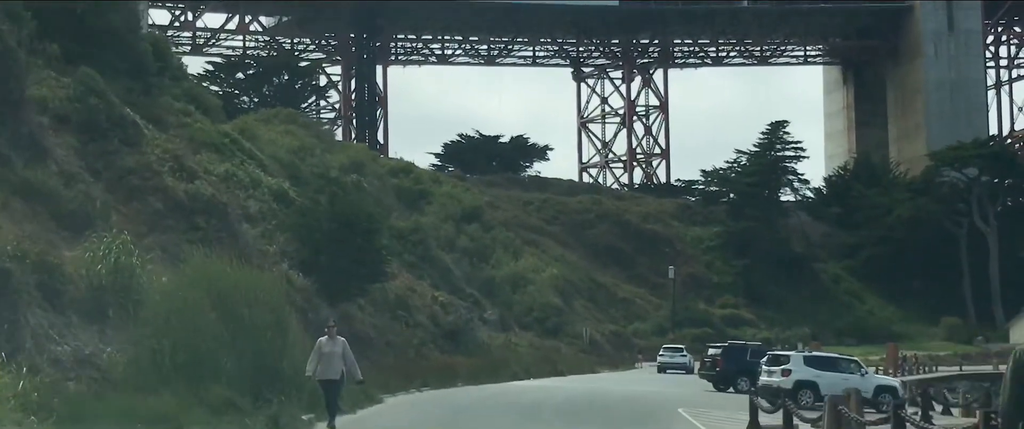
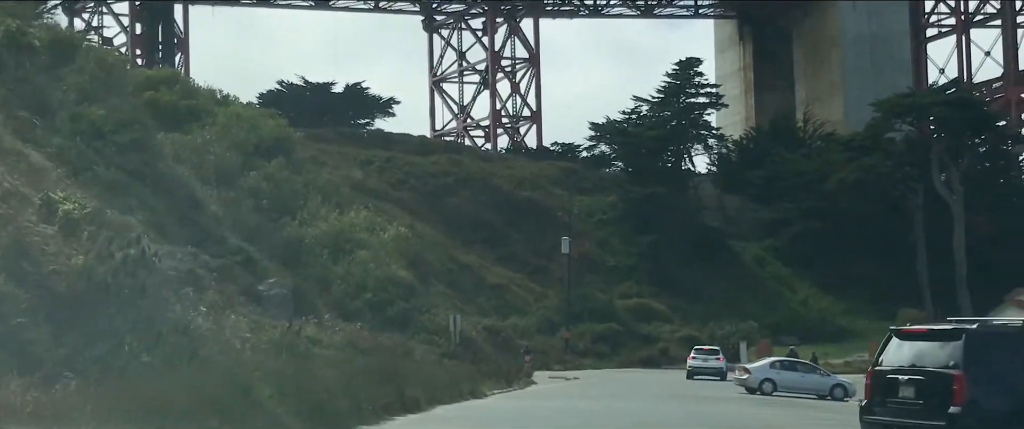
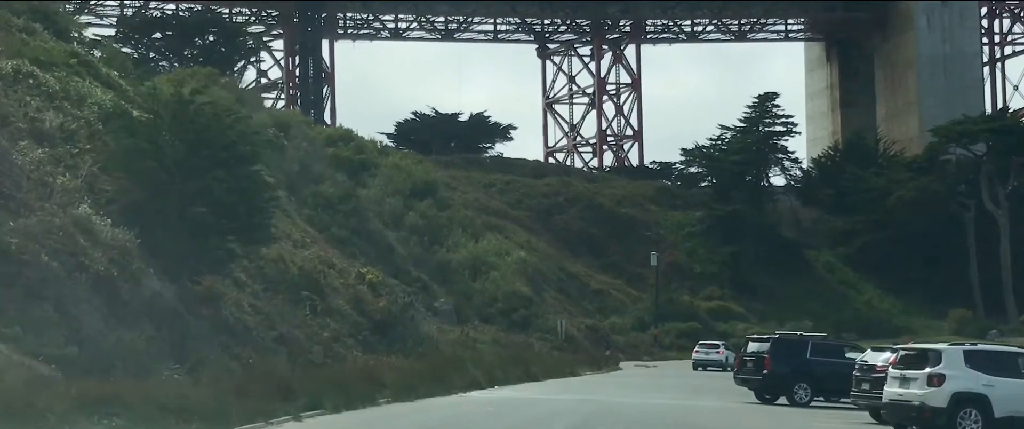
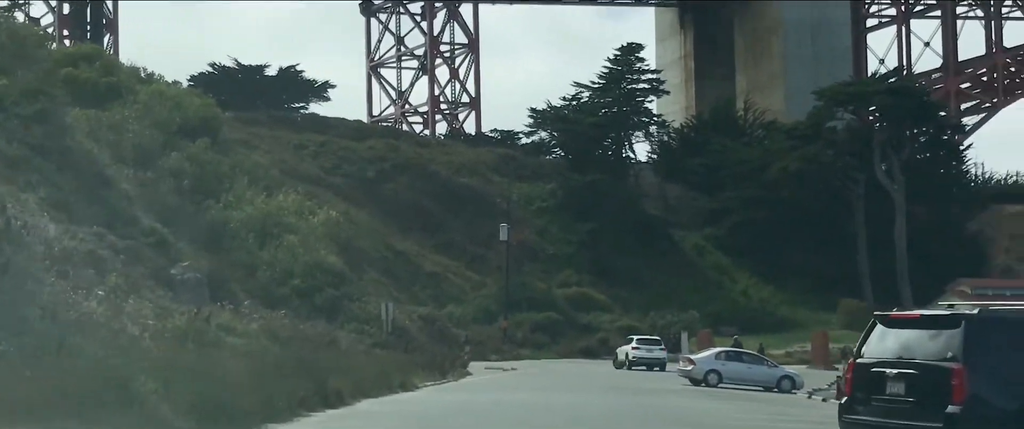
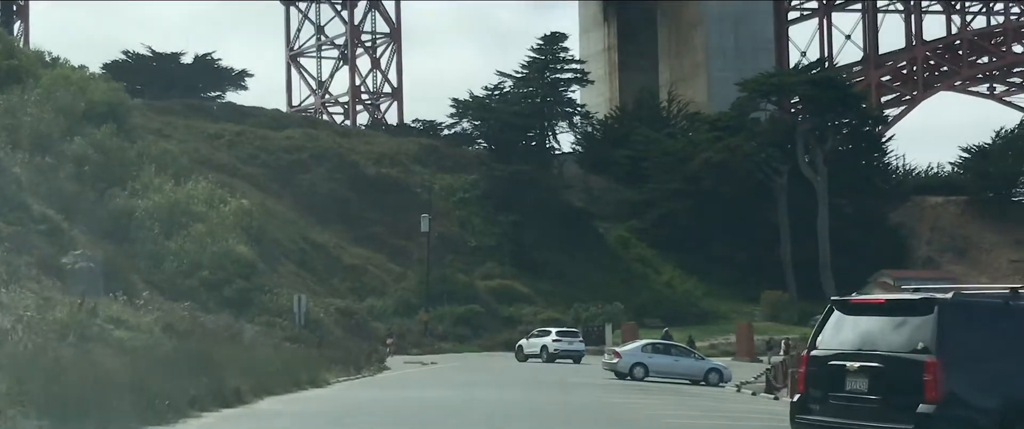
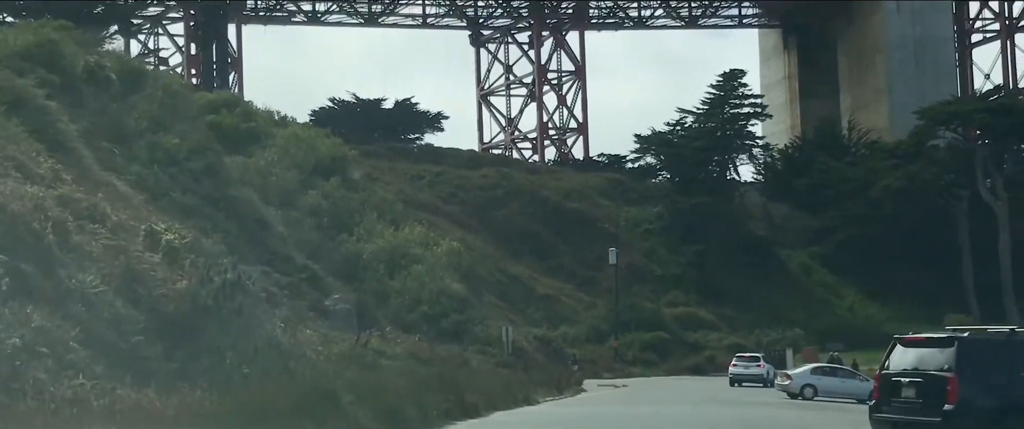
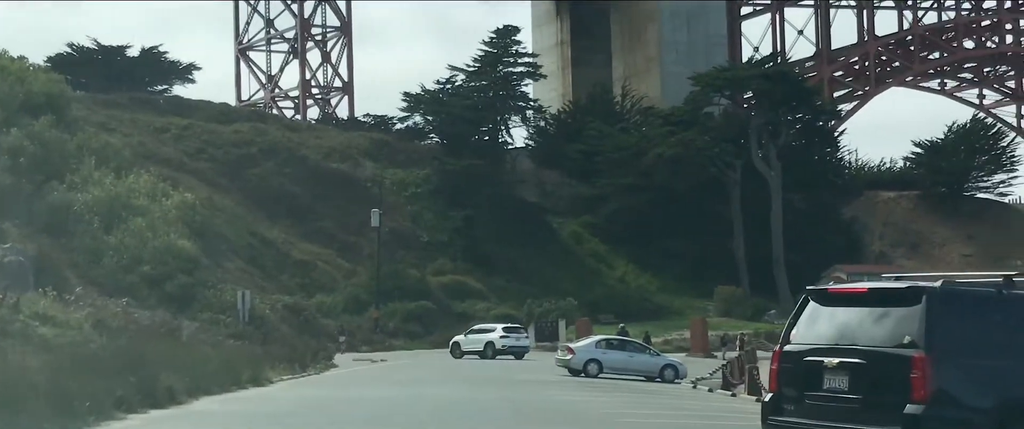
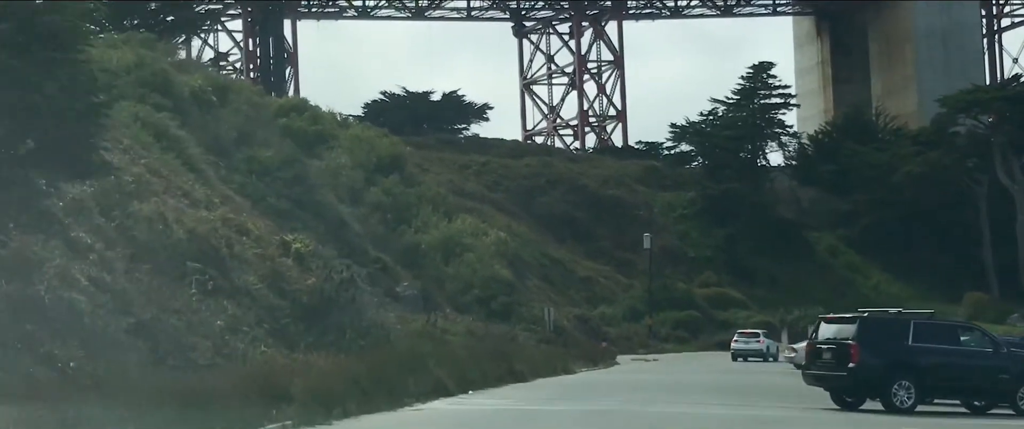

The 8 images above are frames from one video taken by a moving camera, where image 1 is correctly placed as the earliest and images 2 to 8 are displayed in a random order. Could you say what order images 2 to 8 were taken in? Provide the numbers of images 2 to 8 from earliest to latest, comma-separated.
3, 8, 6, 2, 4, 5, 7
